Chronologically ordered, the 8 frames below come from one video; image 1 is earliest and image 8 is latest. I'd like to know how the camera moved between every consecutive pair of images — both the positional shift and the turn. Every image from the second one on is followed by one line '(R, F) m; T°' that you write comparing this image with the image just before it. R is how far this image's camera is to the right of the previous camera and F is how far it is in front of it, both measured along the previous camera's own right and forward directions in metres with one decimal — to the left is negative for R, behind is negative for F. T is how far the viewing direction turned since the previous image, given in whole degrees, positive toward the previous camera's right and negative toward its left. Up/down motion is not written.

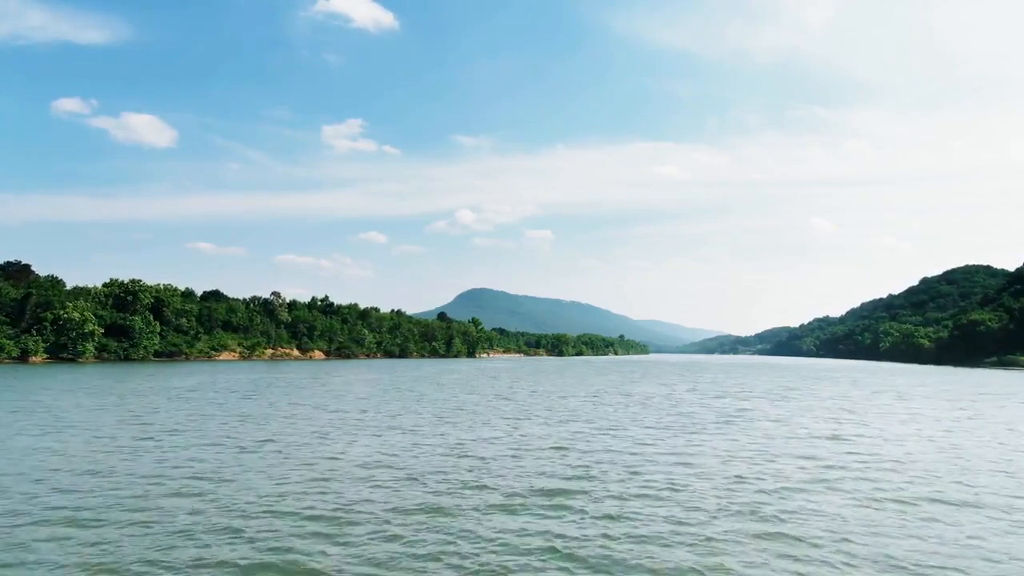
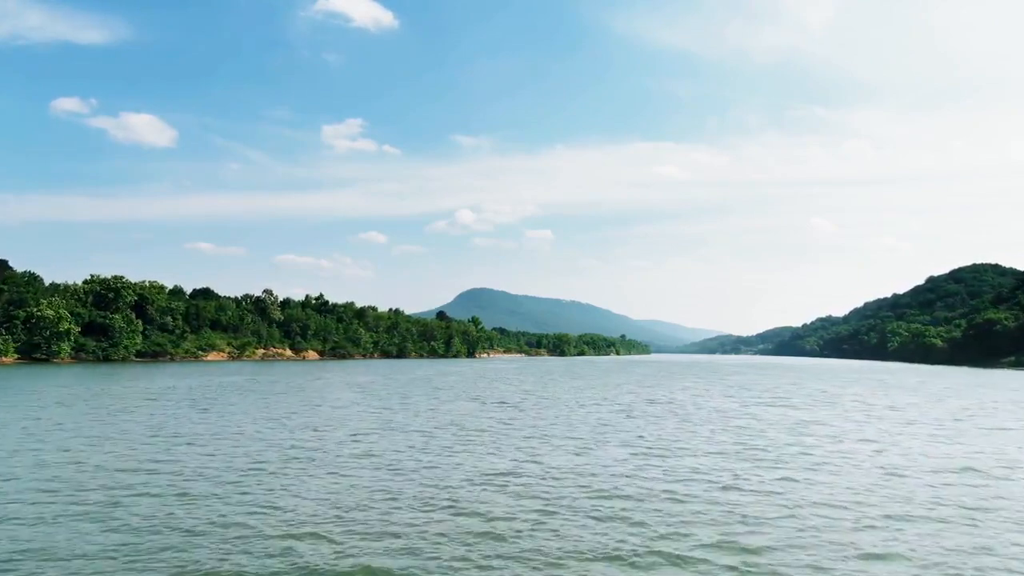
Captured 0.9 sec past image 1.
(-0.4, +6.3) m; 0°
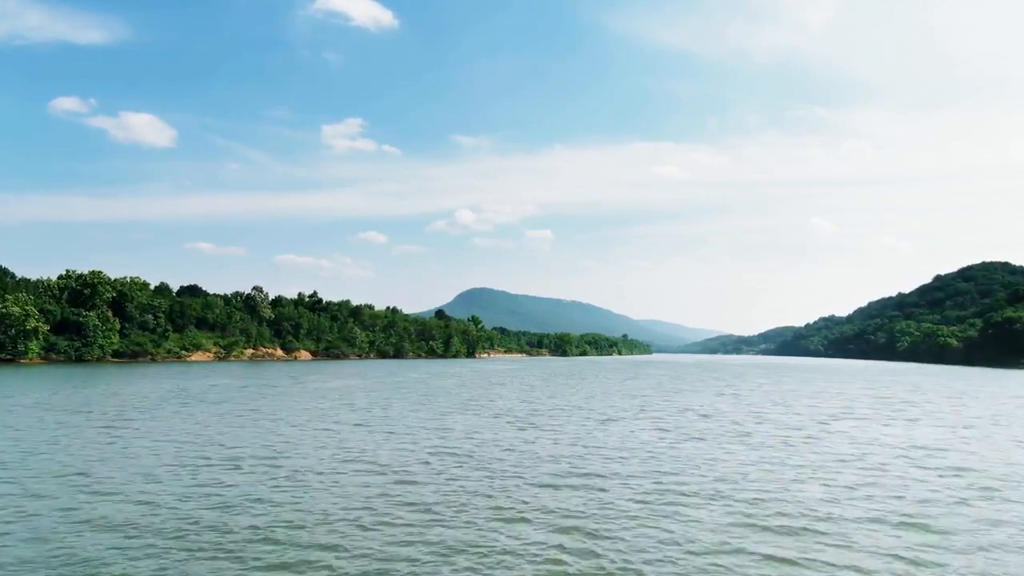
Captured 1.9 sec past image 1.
(-0.4, +7.2) m; 0°
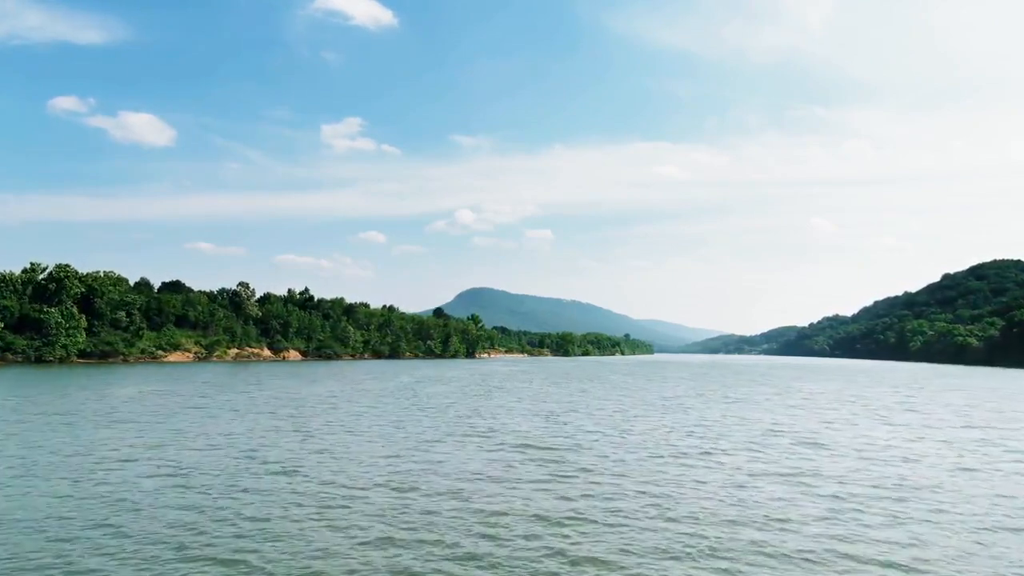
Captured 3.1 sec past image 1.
(-0.5, +9.0) m; 0°
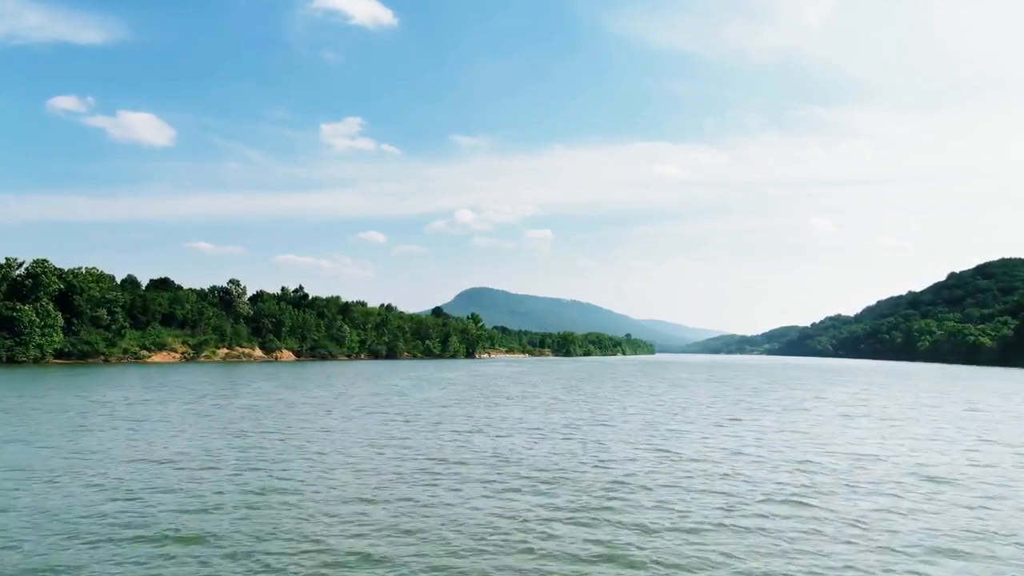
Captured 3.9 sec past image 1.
(-0.3, +5.4) m; 0°
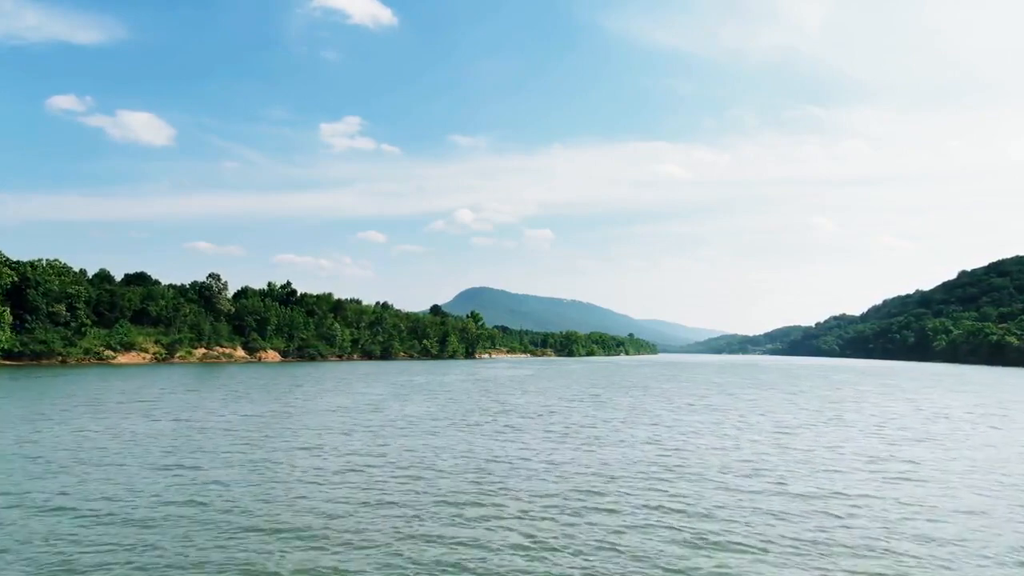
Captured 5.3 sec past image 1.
(-0.7, +10.3) m; 0°
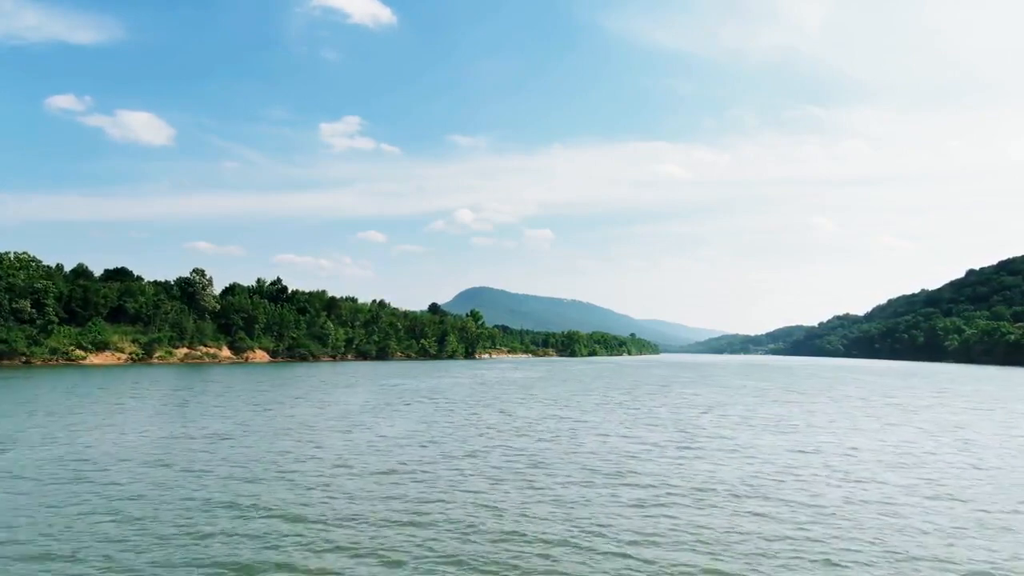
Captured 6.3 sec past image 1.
(-0.4, +7.2) m; 0°
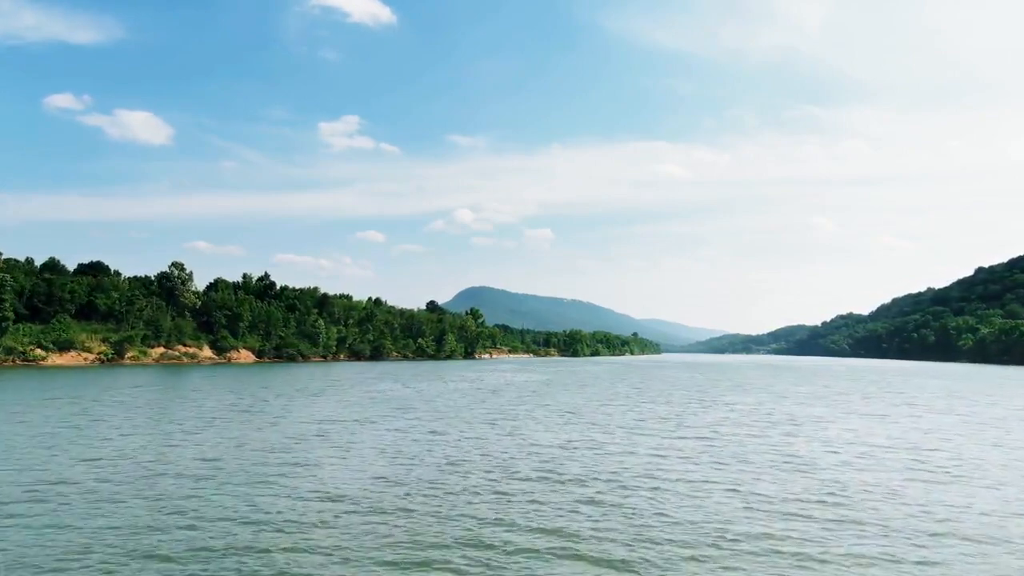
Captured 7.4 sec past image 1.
(-0.4, +8.1) m; 0°
